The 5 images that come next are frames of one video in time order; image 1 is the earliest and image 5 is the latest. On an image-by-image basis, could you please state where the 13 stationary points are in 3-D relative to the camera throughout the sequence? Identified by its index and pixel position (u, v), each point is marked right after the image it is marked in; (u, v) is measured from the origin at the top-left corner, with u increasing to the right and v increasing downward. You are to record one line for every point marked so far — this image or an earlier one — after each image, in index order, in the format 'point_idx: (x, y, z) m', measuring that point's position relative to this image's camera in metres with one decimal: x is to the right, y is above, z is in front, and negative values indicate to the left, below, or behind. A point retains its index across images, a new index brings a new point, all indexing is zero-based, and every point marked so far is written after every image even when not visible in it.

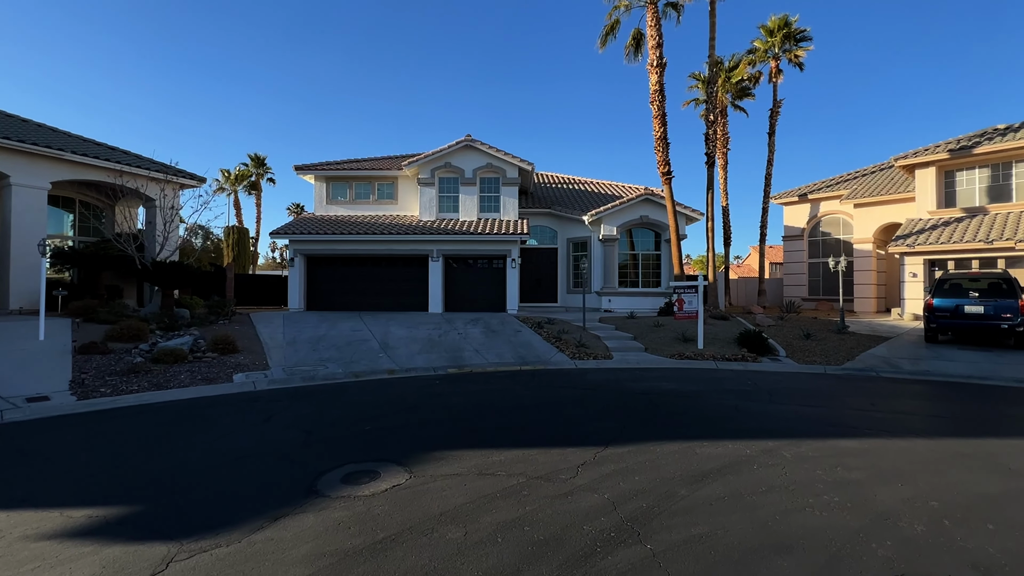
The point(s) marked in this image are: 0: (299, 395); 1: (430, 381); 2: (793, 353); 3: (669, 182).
0: (-4.2, -2.2, +9.0) m
1: (-1.9, -2.1, +10.5) m
2: (+8.1, -1.9, +13.1) m
3: (+6.8, +4.6, +19.7) m
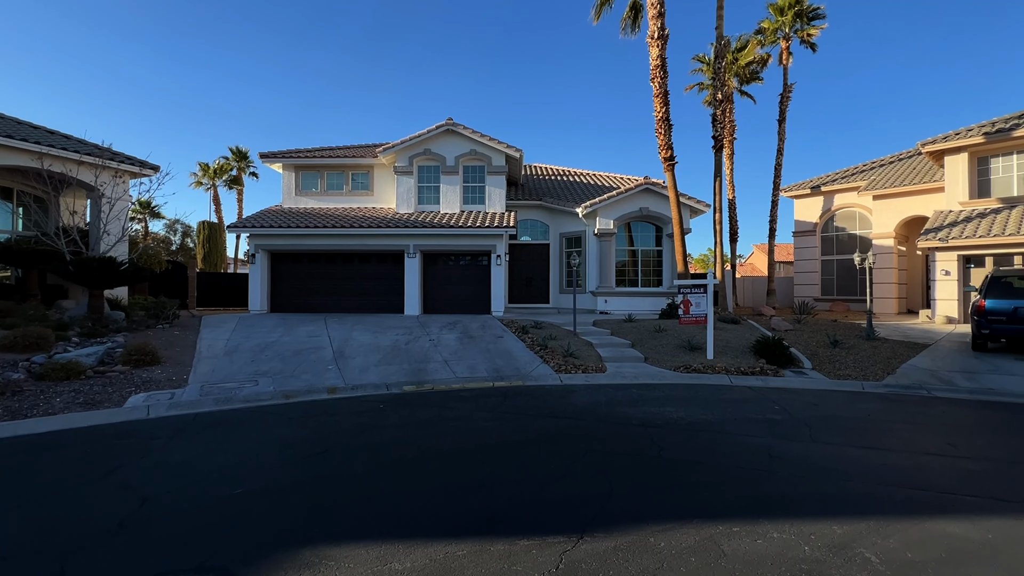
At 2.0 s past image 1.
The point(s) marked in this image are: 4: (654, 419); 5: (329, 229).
0: (-4.8, -2.1, +6.9) m
1: (-2.5, -2.1, +8.4) m
2: (+7.4, -1.9, +11.0) m
3: (+6.1, +4.6, +17.6) m
4: (+2.2, -2.0, +7.0) m
5: (-7.6, +2.4, +18.7) m
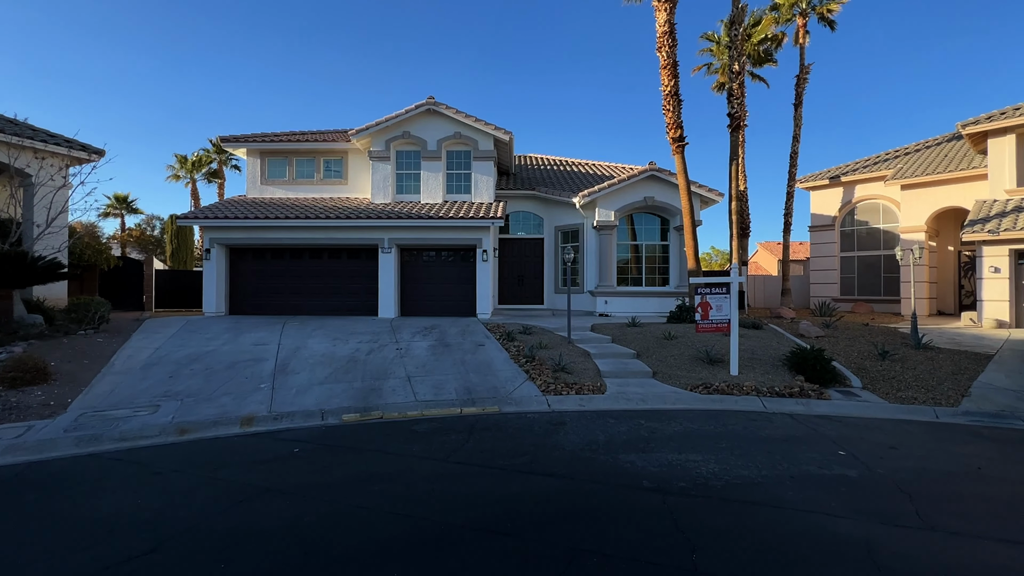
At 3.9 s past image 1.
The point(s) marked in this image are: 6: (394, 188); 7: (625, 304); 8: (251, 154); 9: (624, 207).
0: (-5.3, -2.1, +4.8) m
1: (-2.9, -2.1, +6.3) m
2: (+7.0, -1.9, +8.8) m
3: (+5.7, +4.7, +15.4) m
4: (+1.7, -2.0, +4.9) m
5: (-8.0, +2.5, +16.6) m
6: (-4.8, +4.0, +18.4) m
7: (+4.4, -0.6, +17.9) m
8: (-11.1, +5.7, +19.3) m
9: (+4.4, +3.2, +18.0) m
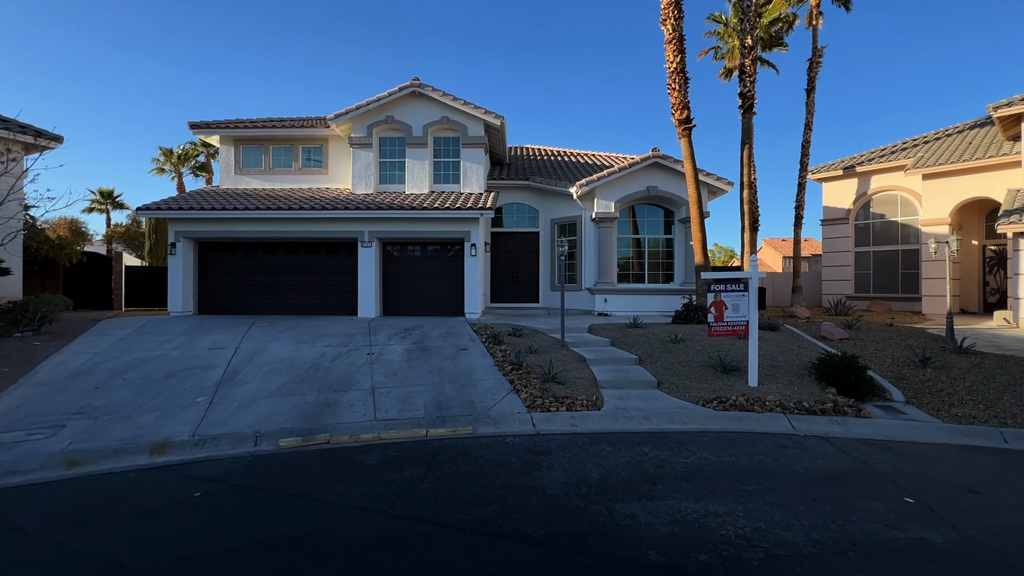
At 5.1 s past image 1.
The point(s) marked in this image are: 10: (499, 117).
0: (-5.6, -2.1, +3.5) m
1: (-3.3, -2.1, +5.0) m
2: (+6.7, -1.8, +7.5) m
3: (+5.4, +4.8, +14.1) m
4: (+1.4, -2.0, +3.6) m
5: (-8.3, +2.6, +15.2) m
6: (-5.1, +4.1, +17.1) m
7: (+4.1, -0.5, +16.5) m
8: (-11.3, +5.8, +17.9) m
9: (+4.1, +3.3, +16.6) m
10: (-0.5, +6.3, +16.7) m
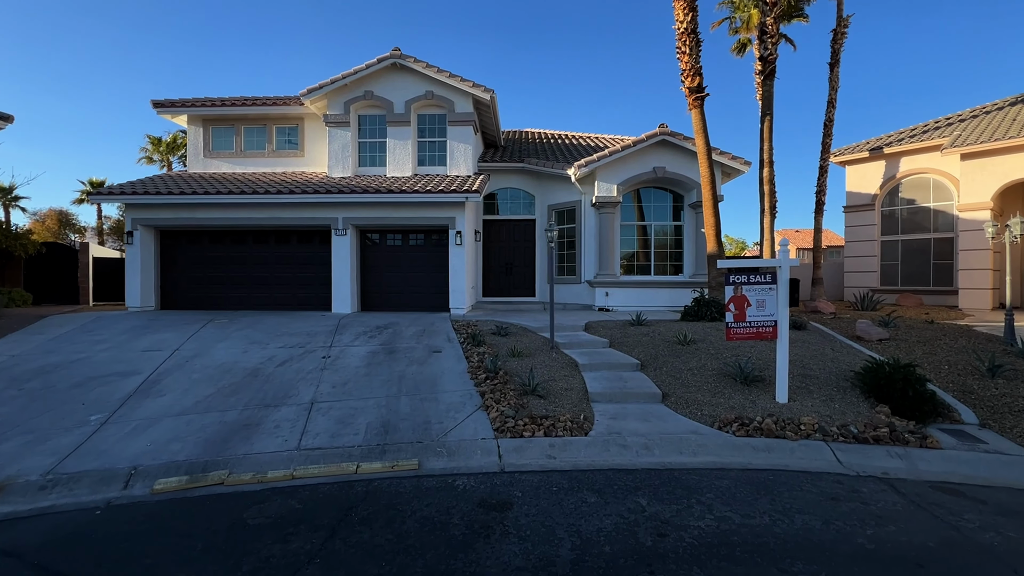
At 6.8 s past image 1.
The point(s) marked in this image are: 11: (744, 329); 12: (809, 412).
0: (-6.1, -2.1, +2.1) m
1: (-3.8, -2.0, +3.5) m
2: (+6.2, -1.7, +5.9) m
3: (+5.1, +5.0, +12.4) m
4: (+0.9, -1.9, +2.0) m
5: (-8.6, +2.8, +13.8) m
6: (-5.4, +4.4, +15.6) m
7: (+3.9, -0.3, +14.9) m
8: (-11.6, +6.0, +16.5) m
9: (+3.9, +3.5, +15.0) m
10: (-0.8, +6.5, +15.1) m
11: (+3.4, -0.6, +6.6) m
12: (+3.9, -1.6, +6.0) m
